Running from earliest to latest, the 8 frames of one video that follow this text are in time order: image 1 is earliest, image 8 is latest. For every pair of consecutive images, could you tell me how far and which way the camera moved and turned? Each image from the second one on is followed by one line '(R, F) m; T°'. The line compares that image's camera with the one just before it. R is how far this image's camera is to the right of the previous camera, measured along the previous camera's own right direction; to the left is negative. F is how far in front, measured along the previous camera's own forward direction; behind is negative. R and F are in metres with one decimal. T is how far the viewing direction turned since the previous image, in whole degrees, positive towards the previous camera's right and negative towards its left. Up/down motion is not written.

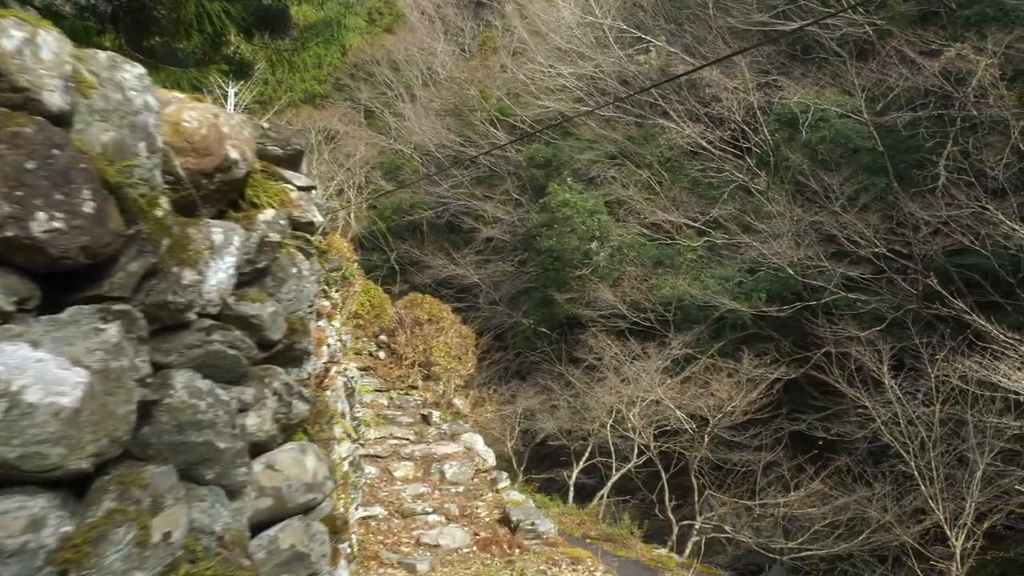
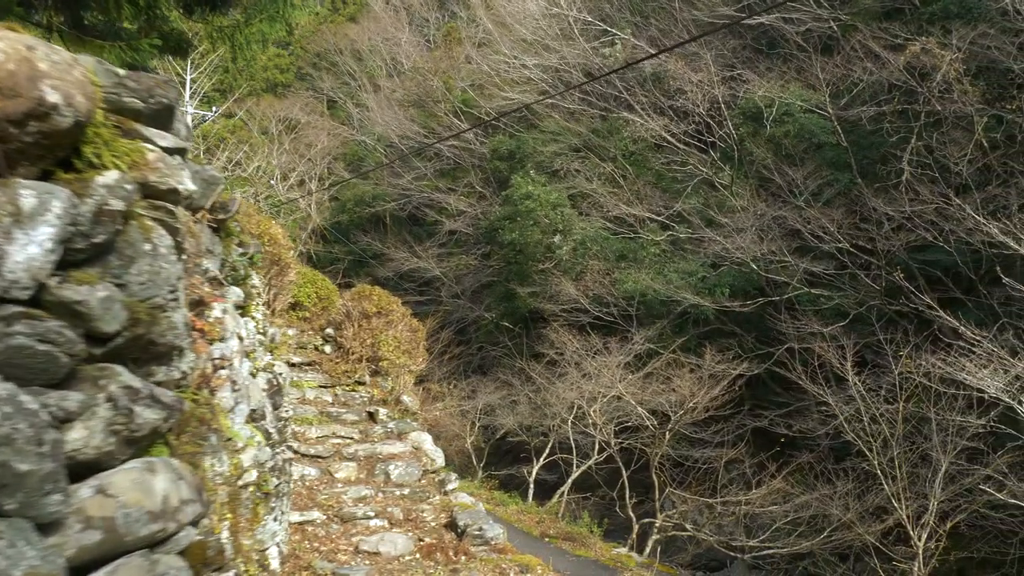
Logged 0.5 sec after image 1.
(+0.1, +0.2) m; +2°
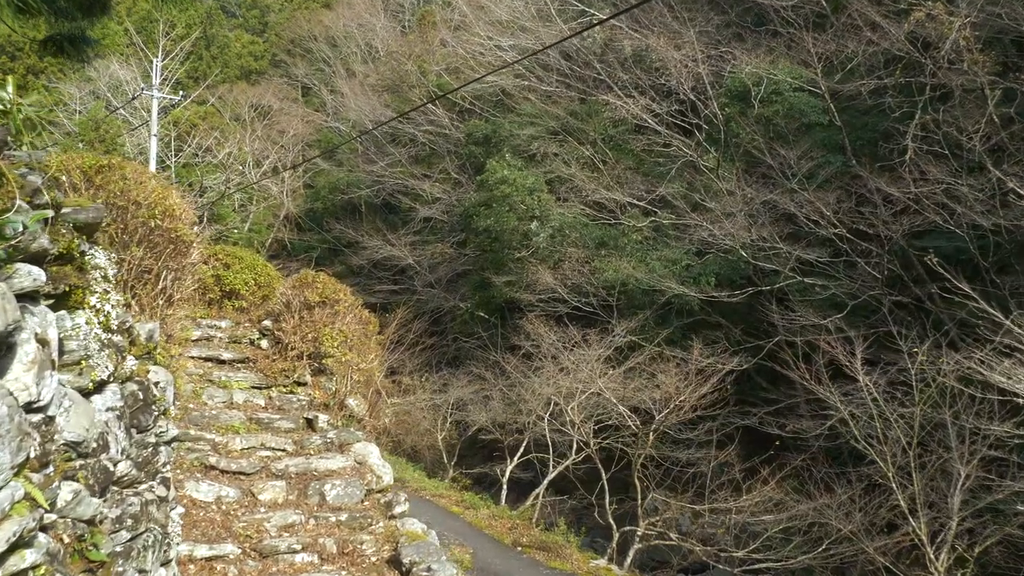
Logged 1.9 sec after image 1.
(+0.1, +0.6) m; +1°
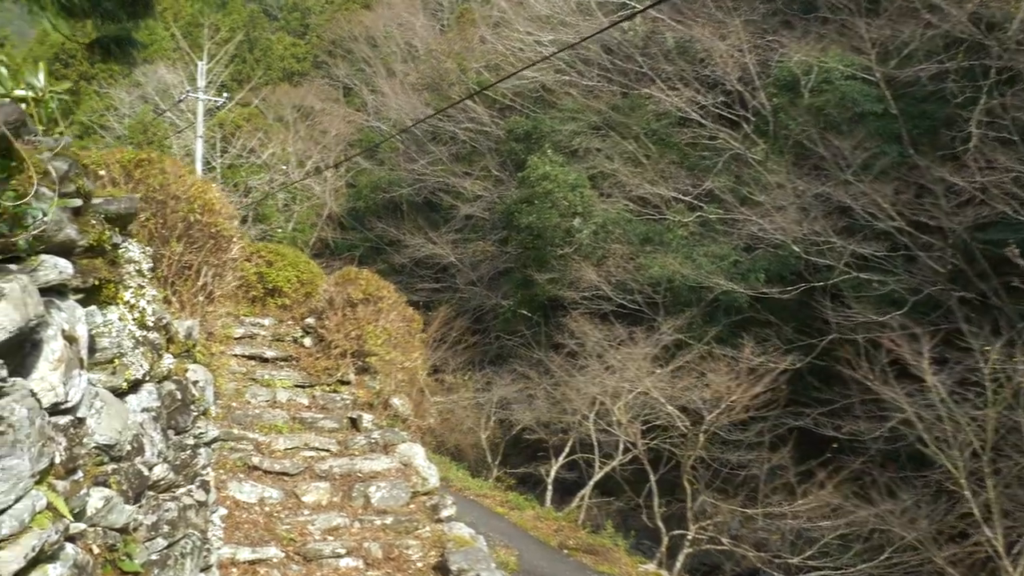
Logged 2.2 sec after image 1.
(0.0, +0.1) m; -3°
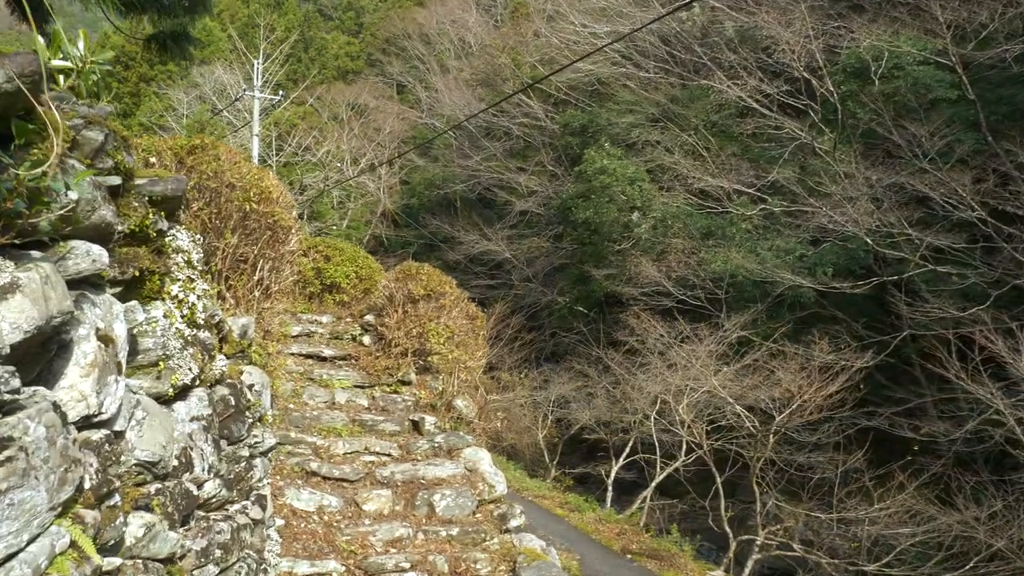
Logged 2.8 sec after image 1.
(-0.1, +0.2) m; -3°
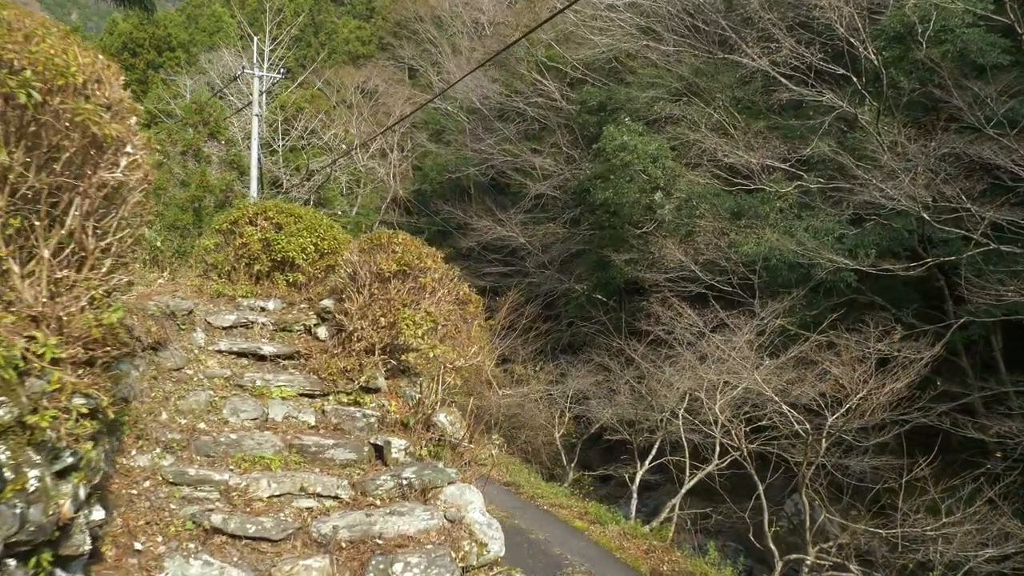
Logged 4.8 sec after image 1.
(0.0, +0.9) m; -1°
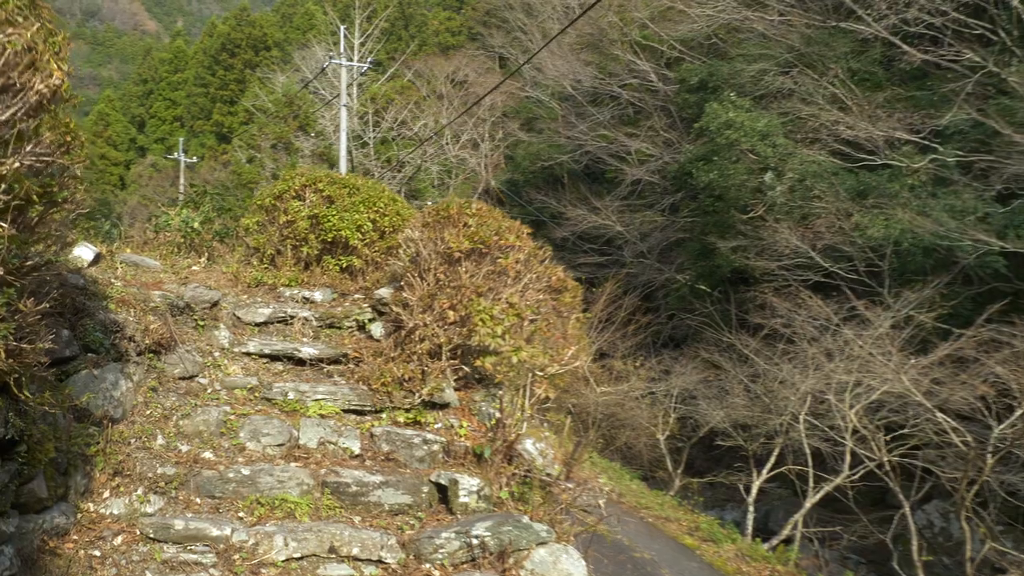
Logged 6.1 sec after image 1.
(0.0, +0.6) m; -6°
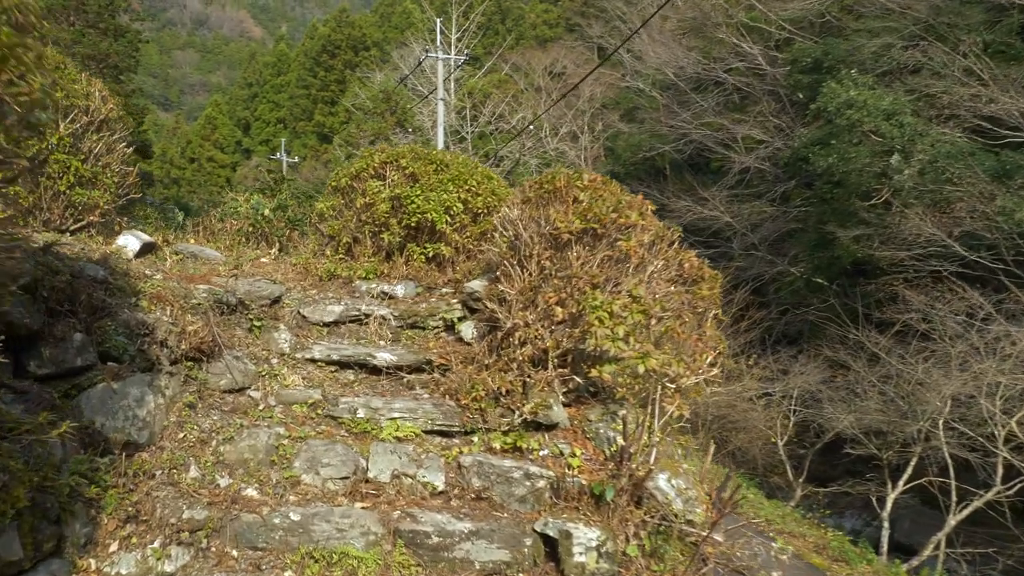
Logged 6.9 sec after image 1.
(0.0, +0.4) m; -6°
